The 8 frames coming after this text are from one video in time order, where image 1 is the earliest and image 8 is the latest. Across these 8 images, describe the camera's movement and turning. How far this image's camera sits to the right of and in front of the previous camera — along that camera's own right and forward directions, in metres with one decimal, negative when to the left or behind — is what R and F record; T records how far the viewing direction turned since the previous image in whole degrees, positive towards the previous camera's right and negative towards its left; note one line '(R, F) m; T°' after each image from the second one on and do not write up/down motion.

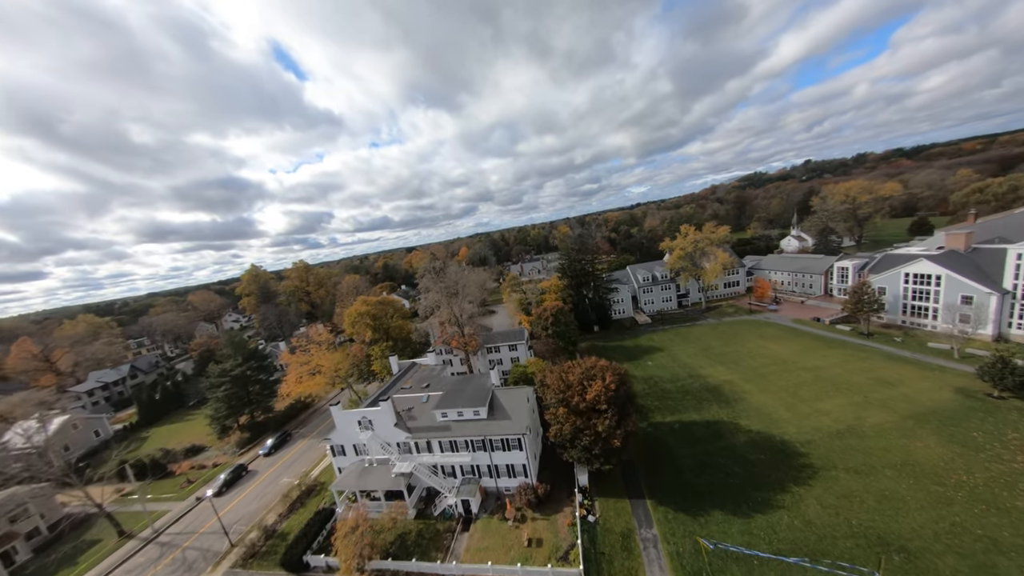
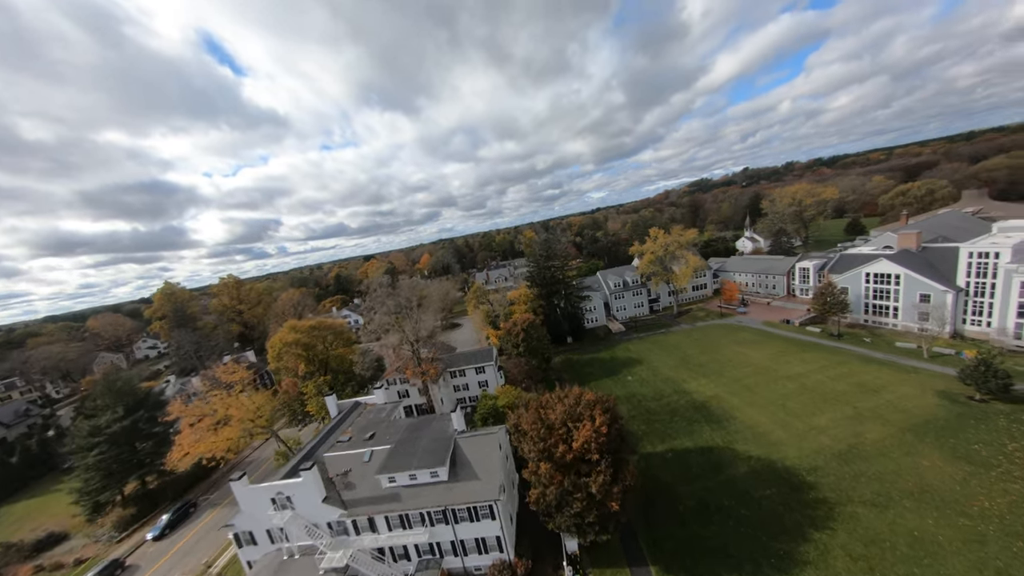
(+0.3, +4.9) m; +6°
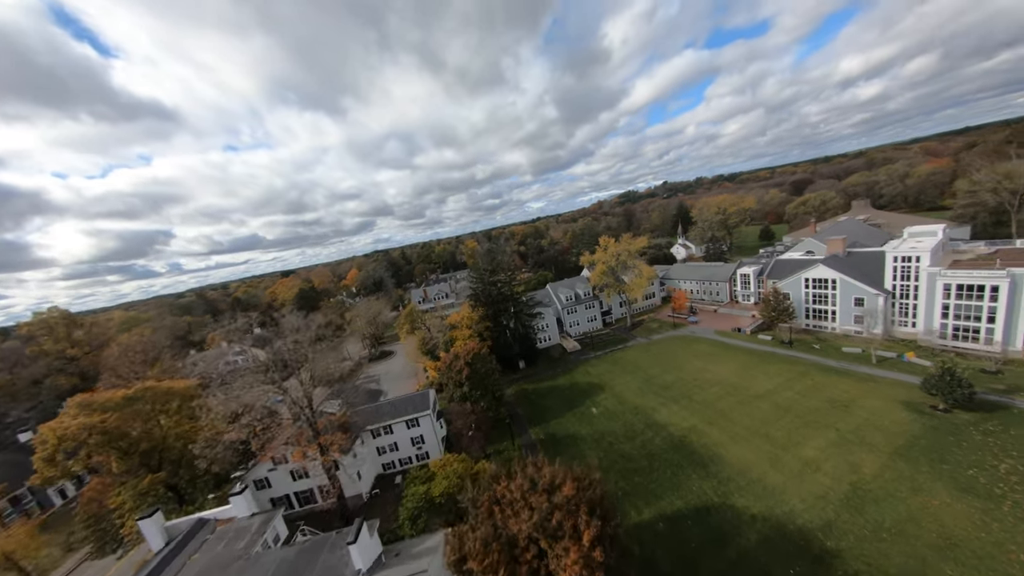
(+0.6, +7.1) m; +10°
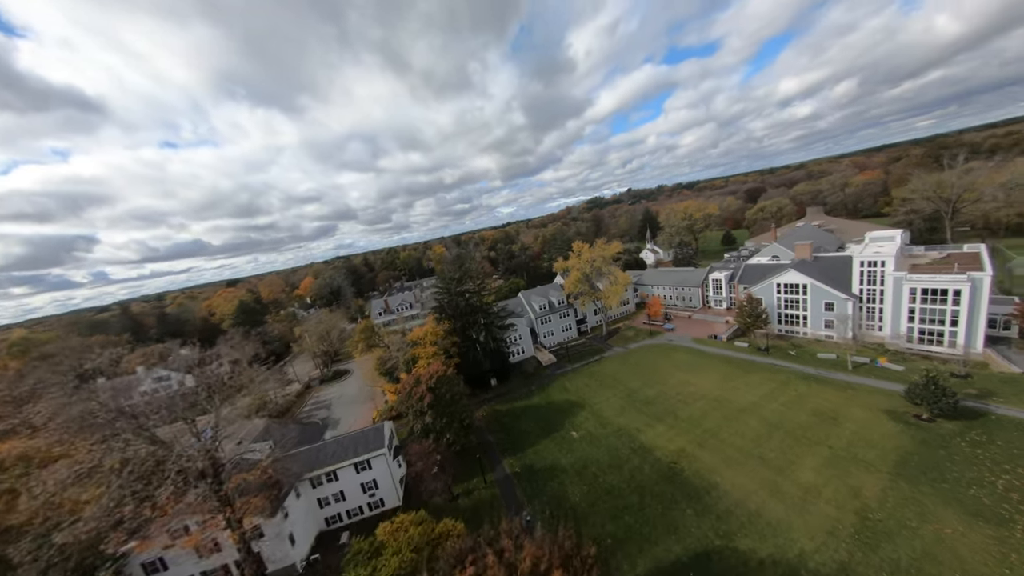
(+0.2, +3.7) m; +5°
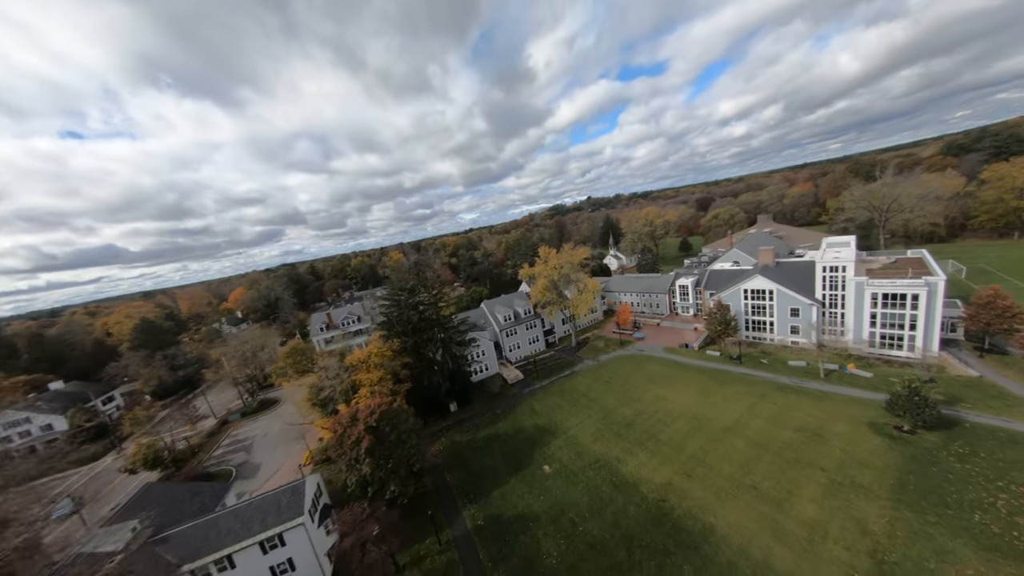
(+0.4, +4.4) m; +7°
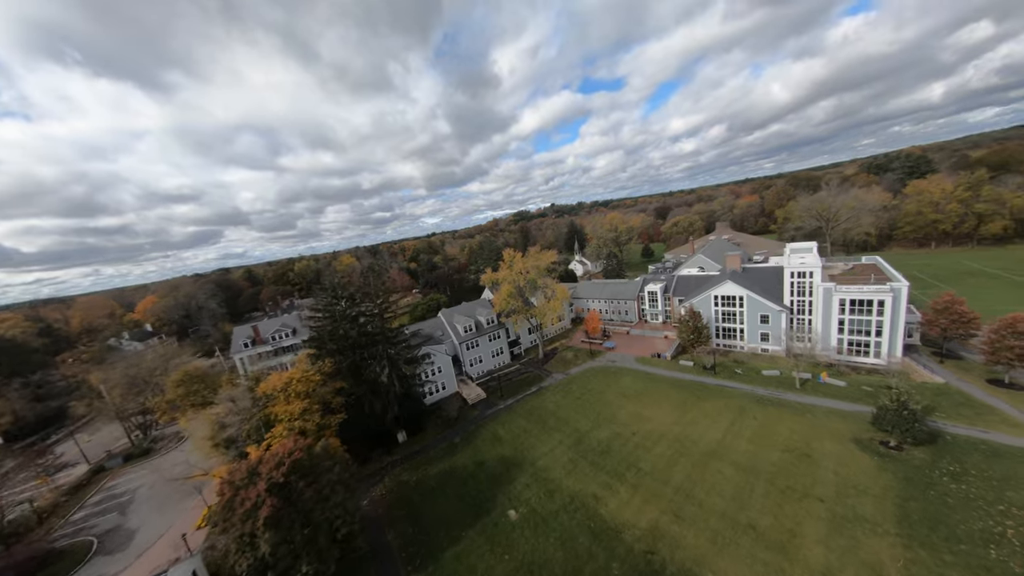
(+0.5, +4.5) m; +7°
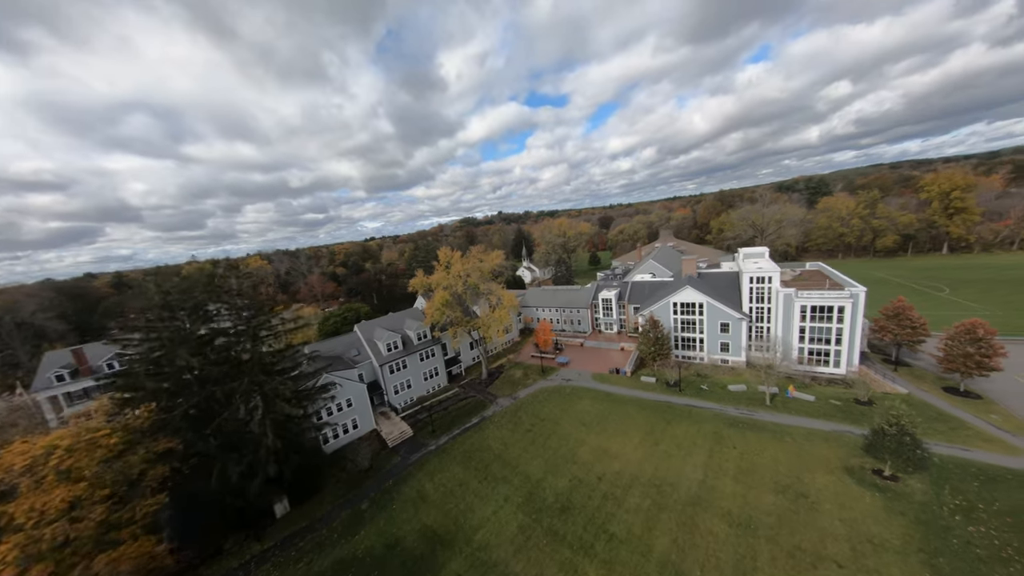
(+1.2, +6.9) m; +10°
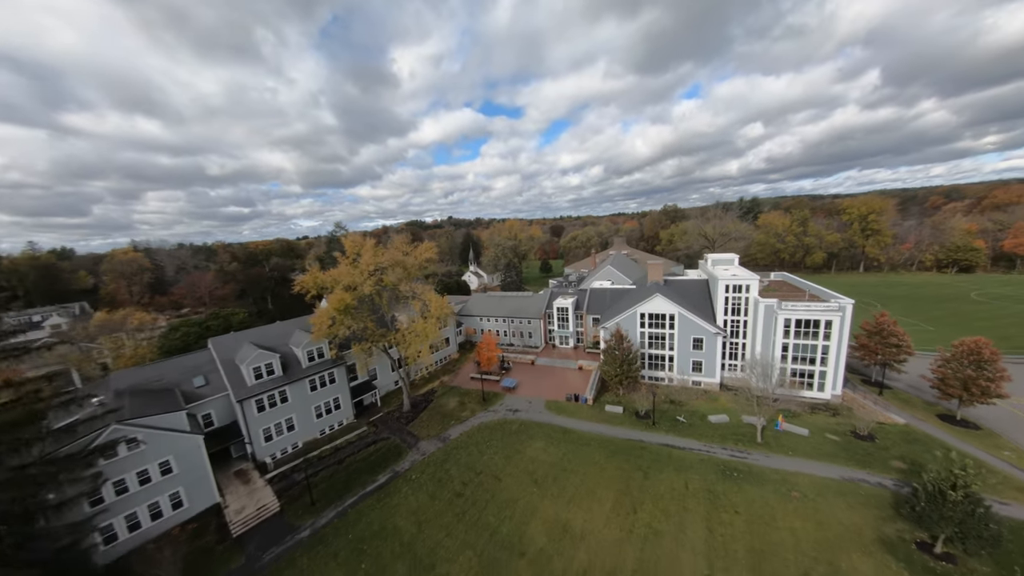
(+1.5, +7.9) m; +9°
